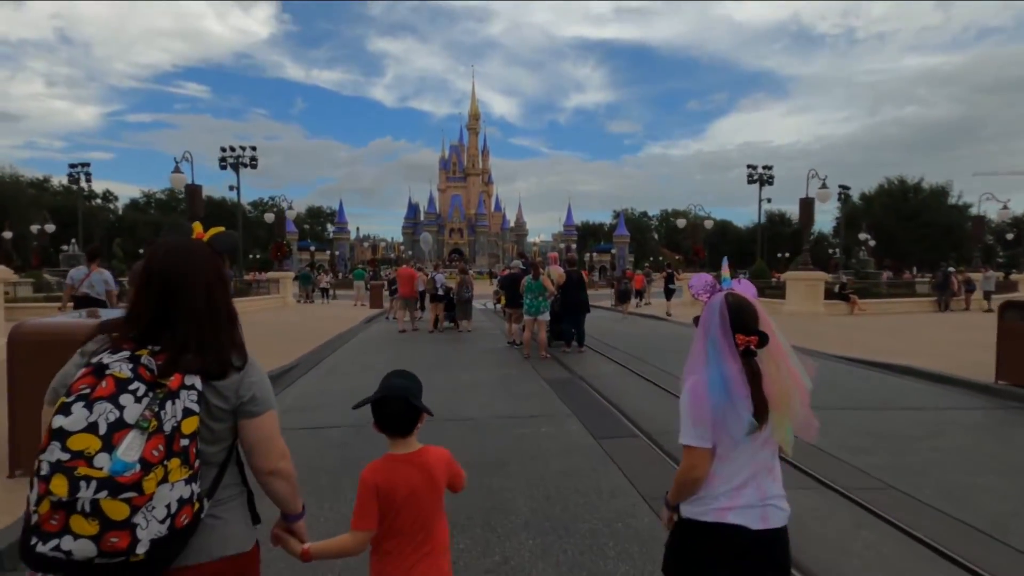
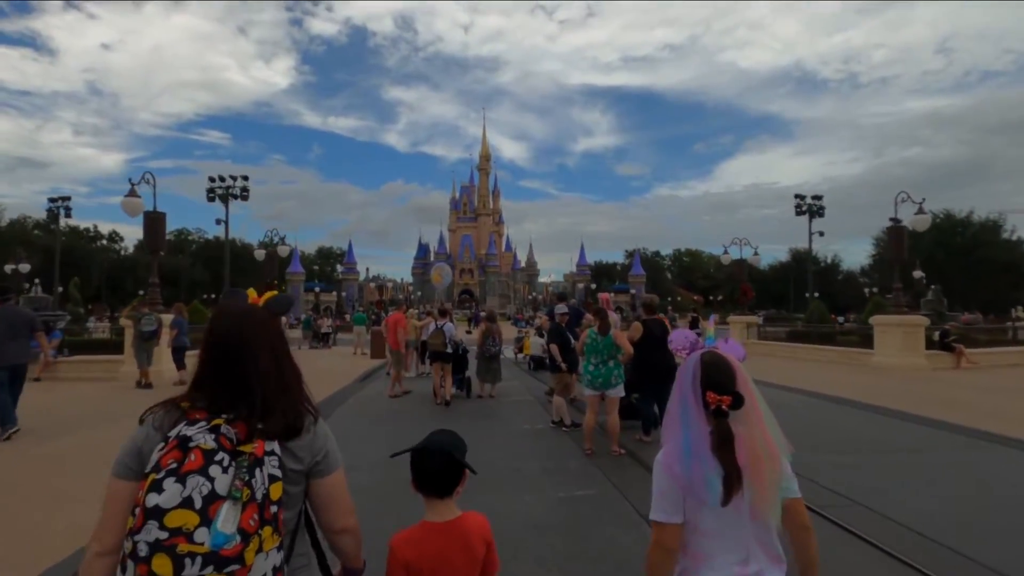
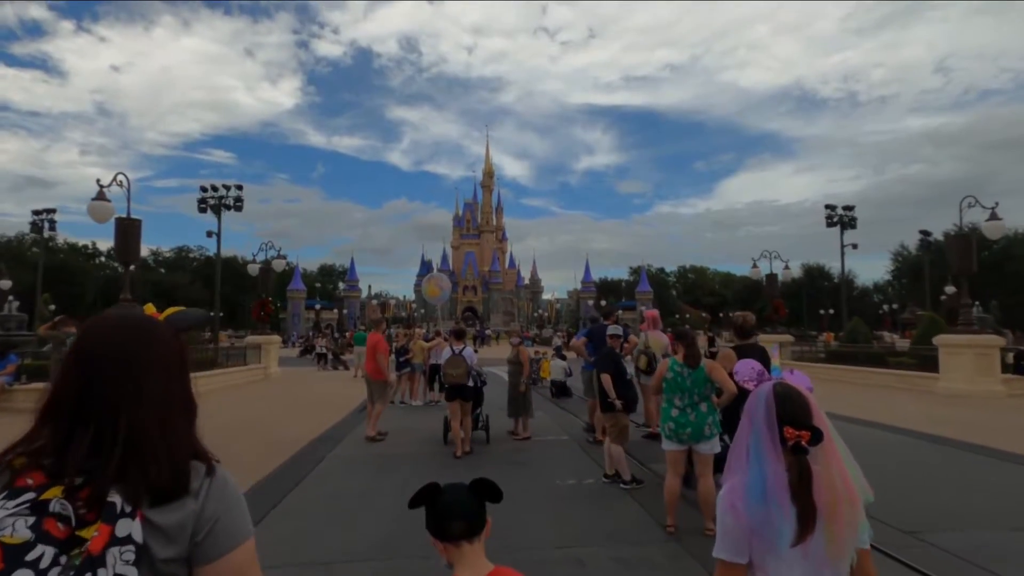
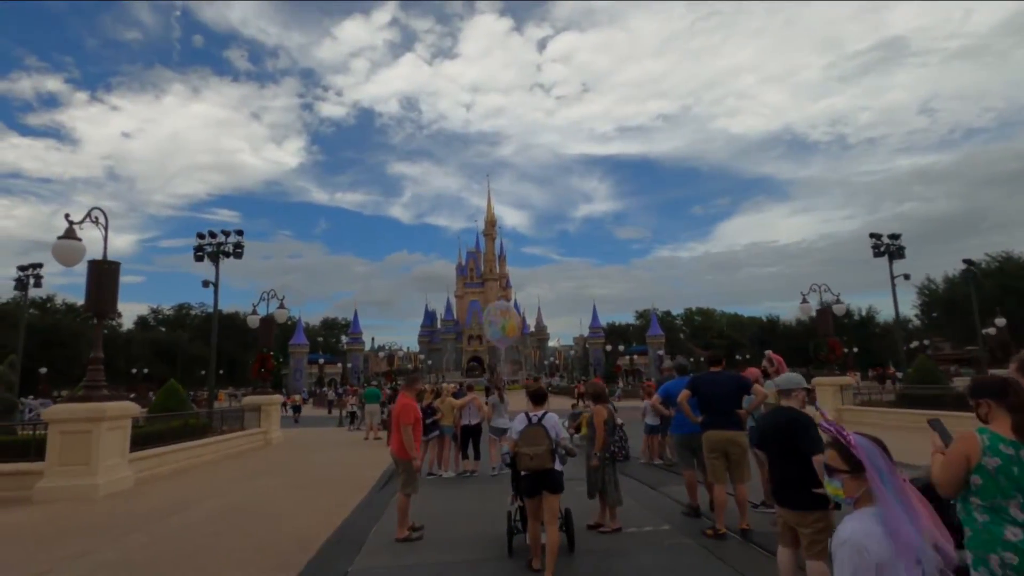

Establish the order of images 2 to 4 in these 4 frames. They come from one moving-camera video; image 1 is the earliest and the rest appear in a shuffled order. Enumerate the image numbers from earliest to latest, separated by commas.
2, 3, 4
